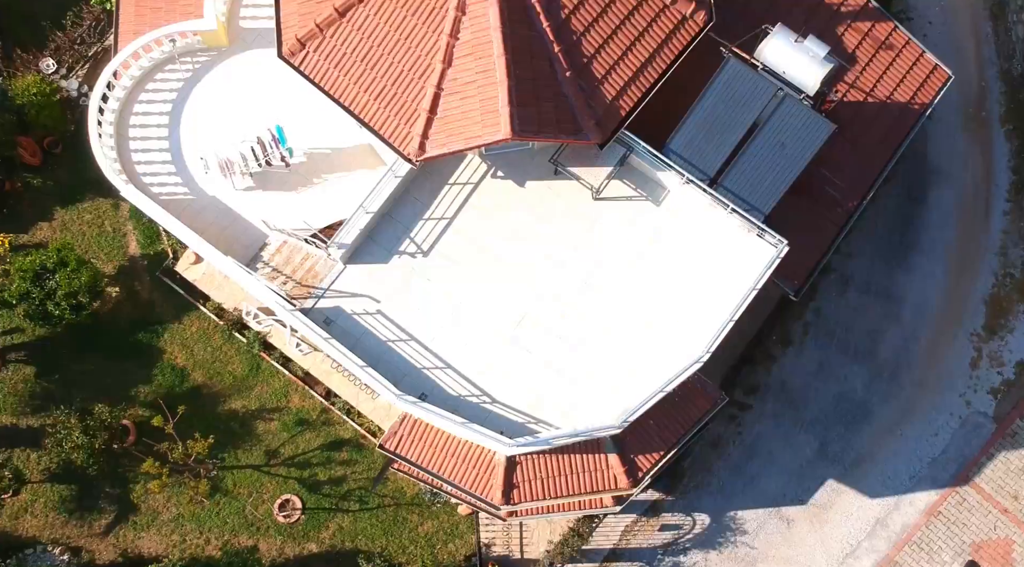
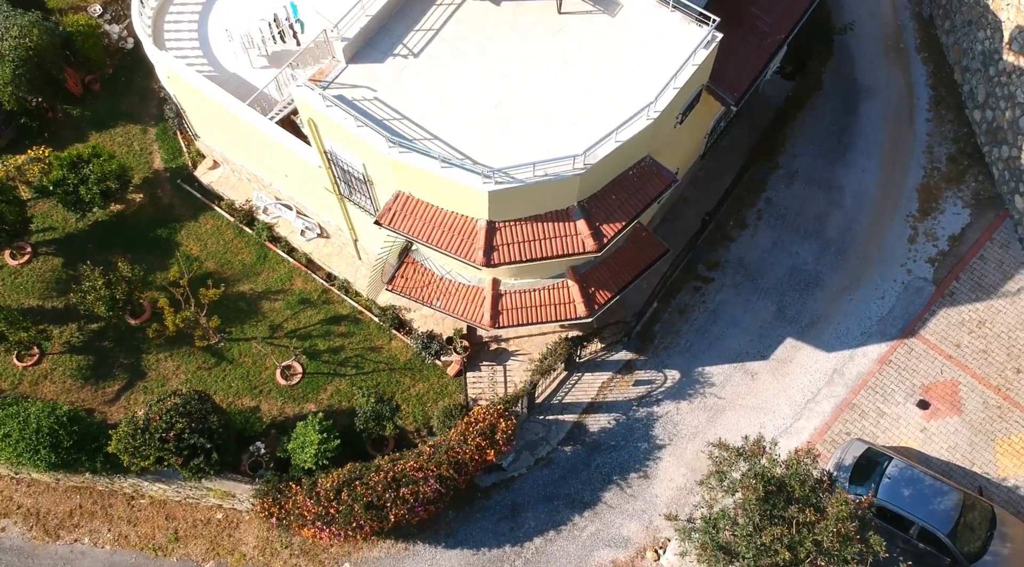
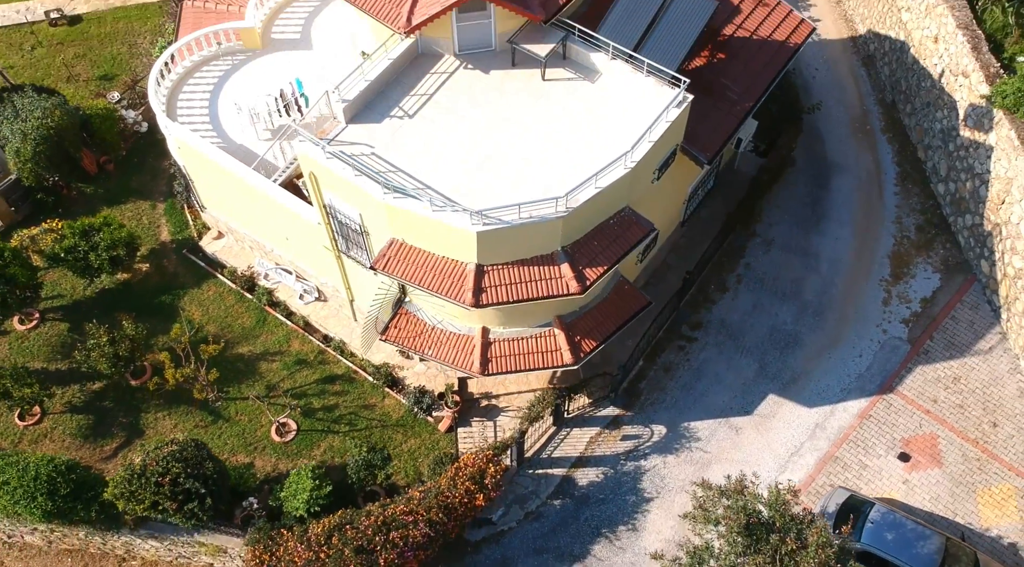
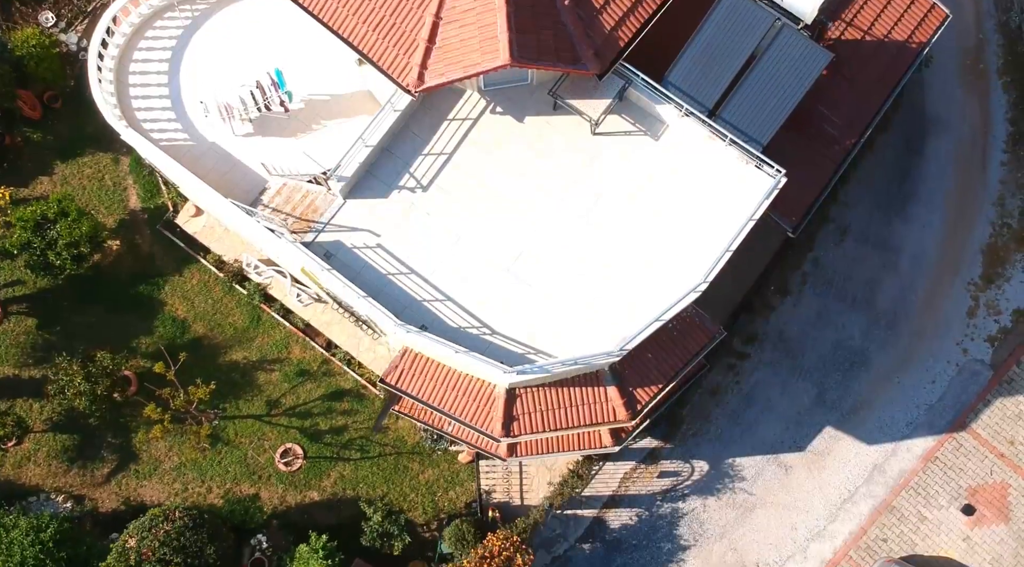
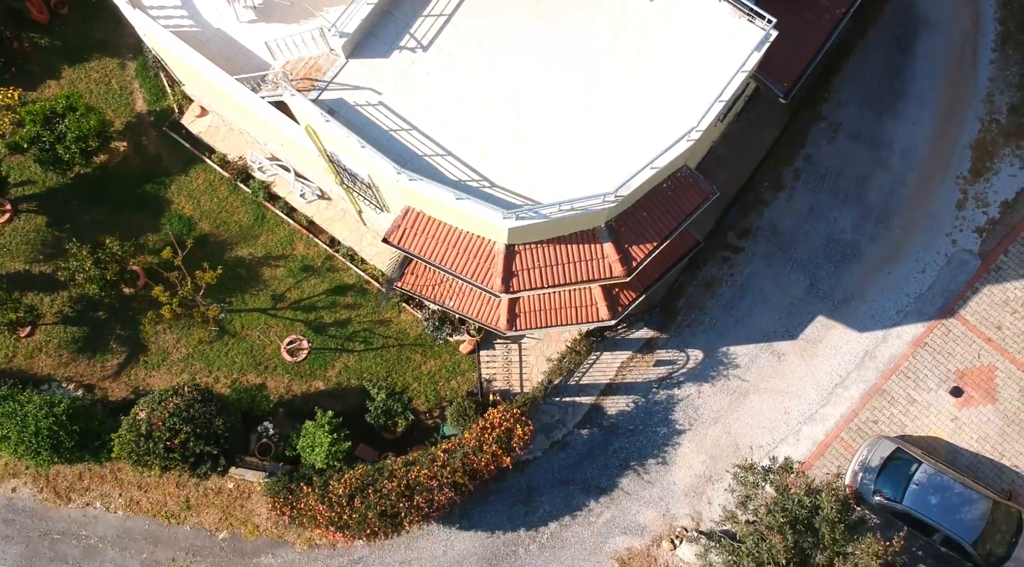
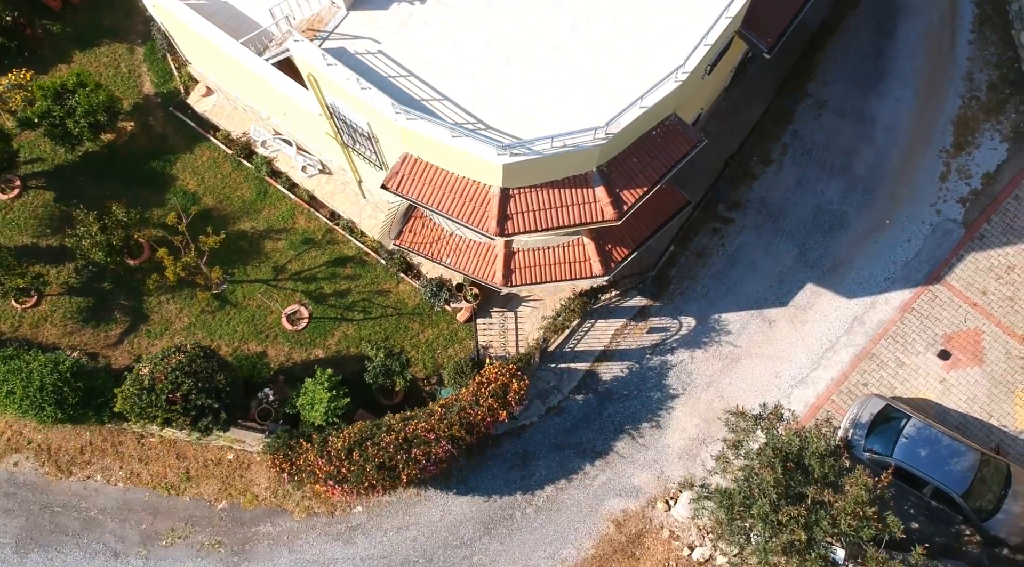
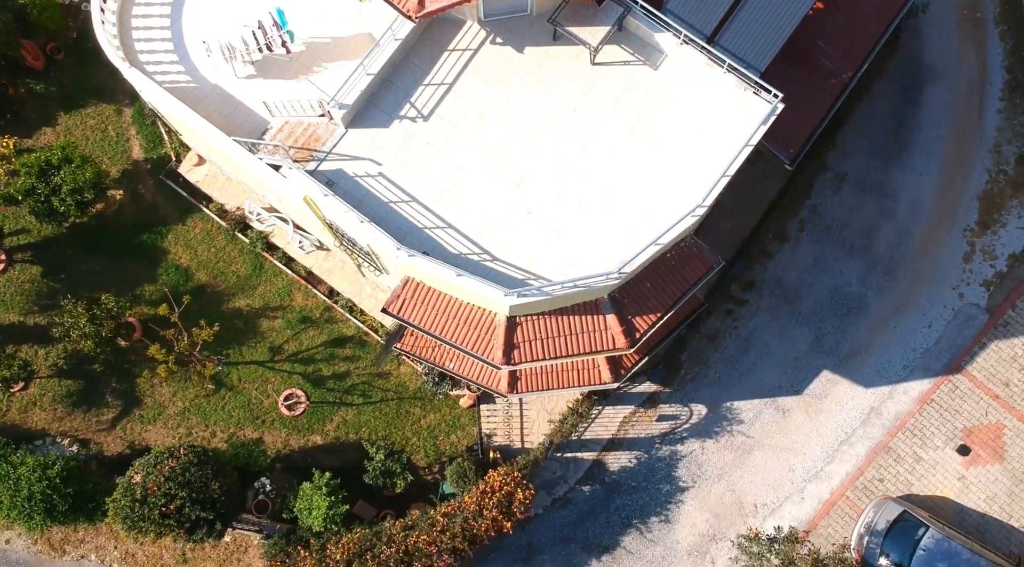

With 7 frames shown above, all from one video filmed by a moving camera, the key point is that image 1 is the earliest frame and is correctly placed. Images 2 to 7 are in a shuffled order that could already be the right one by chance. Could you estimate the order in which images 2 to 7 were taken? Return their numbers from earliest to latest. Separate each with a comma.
4, 7, 5, 6, 2, 3
